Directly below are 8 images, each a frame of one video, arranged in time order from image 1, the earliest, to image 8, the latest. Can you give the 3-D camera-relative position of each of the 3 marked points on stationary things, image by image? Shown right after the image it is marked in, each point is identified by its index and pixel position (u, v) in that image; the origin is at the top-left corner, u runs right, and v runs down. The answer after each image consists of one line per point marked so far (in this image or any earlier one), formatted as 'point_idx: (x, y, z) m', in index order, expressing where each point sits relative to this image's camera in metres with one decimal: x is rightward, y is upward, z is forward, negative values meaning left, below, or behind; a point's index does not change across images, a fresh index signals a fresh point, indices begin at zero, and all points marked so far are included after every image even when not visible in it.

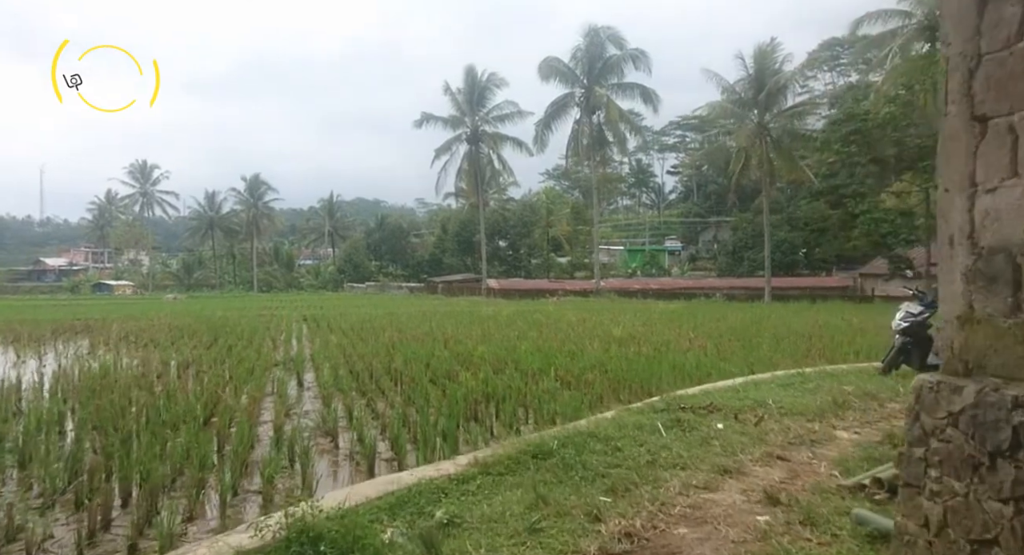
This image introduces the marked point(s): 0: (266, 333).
0: (-4.5, -1.0, +11.1) m
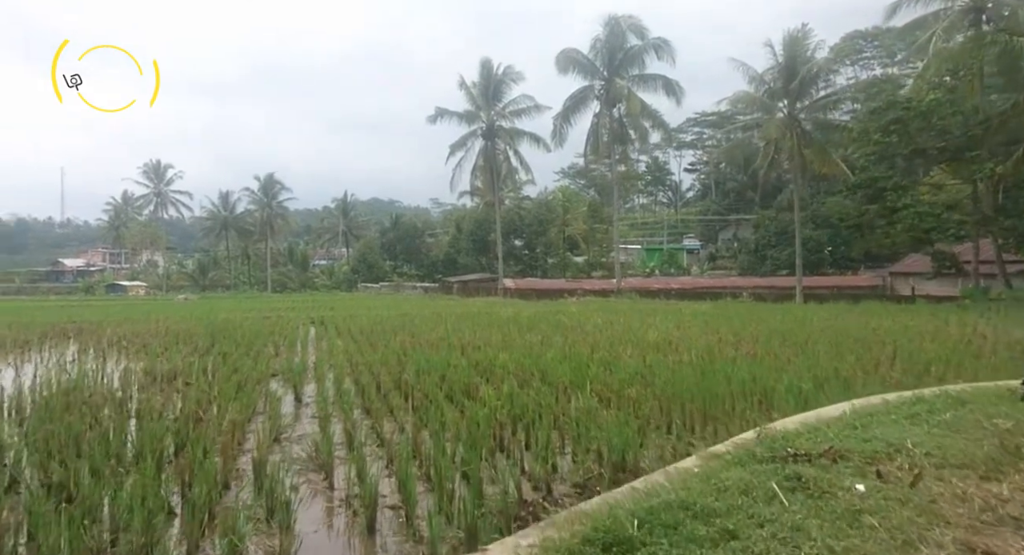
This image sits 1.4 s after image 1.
0: (-4.1, -1.0, +10.2) m
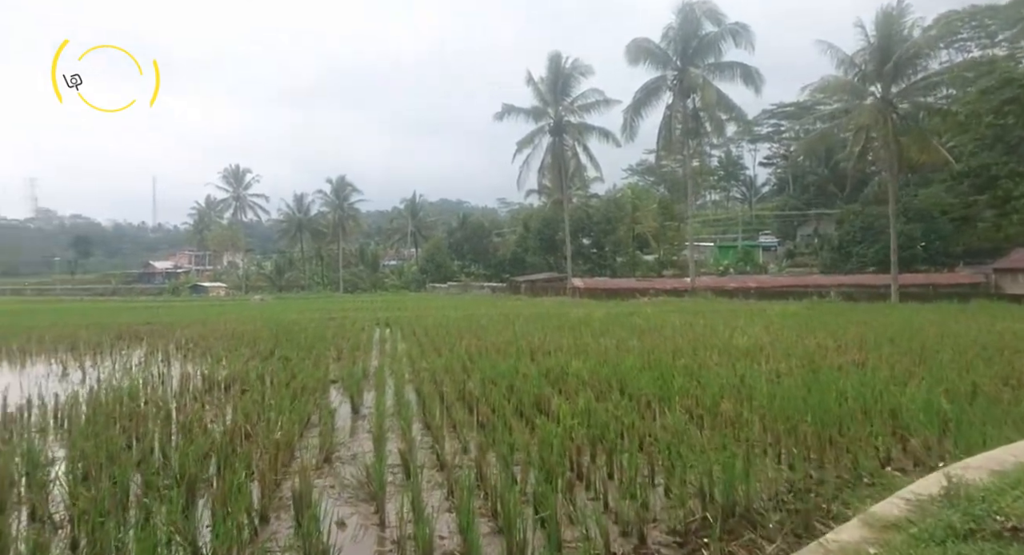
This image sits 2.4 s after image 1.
0: (-3.0, -1.0, +10.0) m
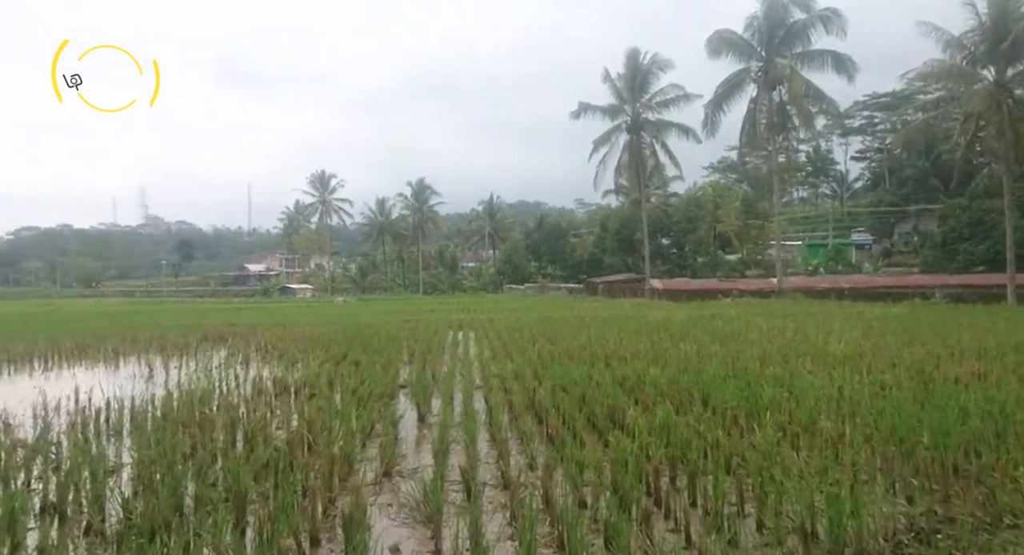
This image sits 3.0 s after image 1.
0: (-1.8, -1.1, +10.0) m
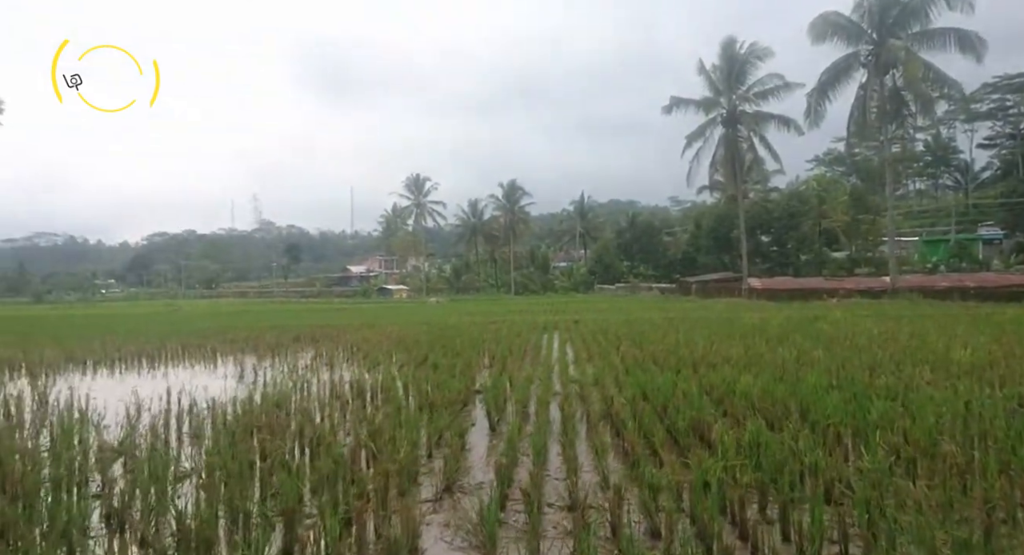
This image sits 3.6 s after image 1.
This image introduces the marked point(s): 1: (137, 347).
0: (-0.4, -1.1, +9.9) m
1: (-5.9, -1.1, +9.6) m
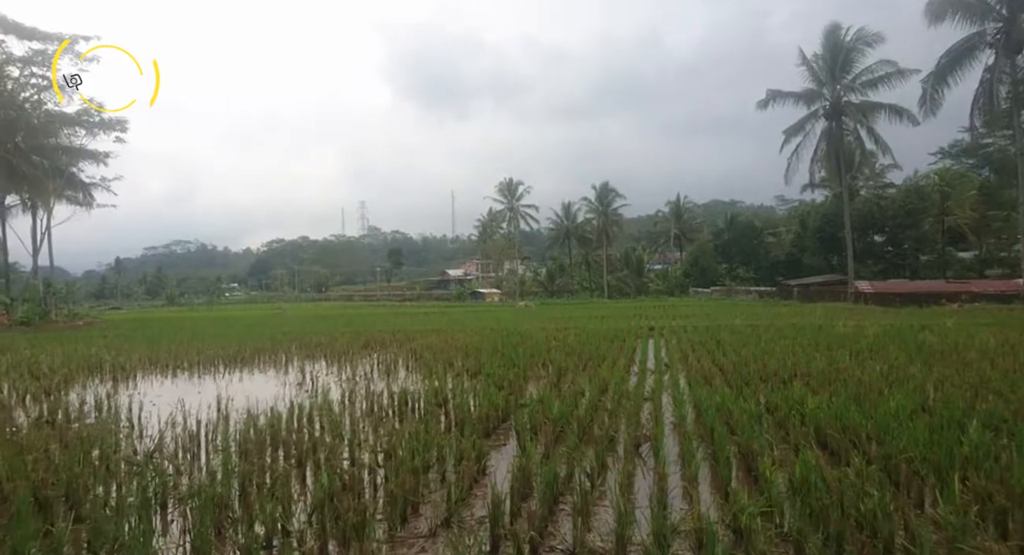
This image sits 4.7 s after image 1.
0: (+0.6, -1.3, +9.7) m
1: (-4.8, -1.3, +10.2) m
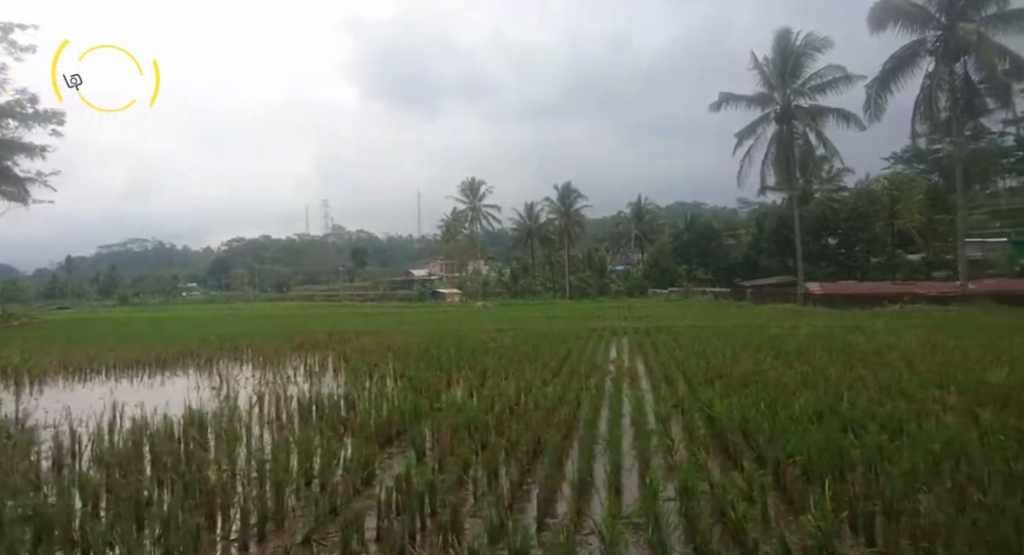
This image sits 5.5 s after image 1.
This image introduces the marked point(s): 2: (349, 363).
0: (-0.4, -1.3, +9.6) m
1: (-5.9, -1.3, +9.8) m
2: (-2.5, -1.3, +8.9) m
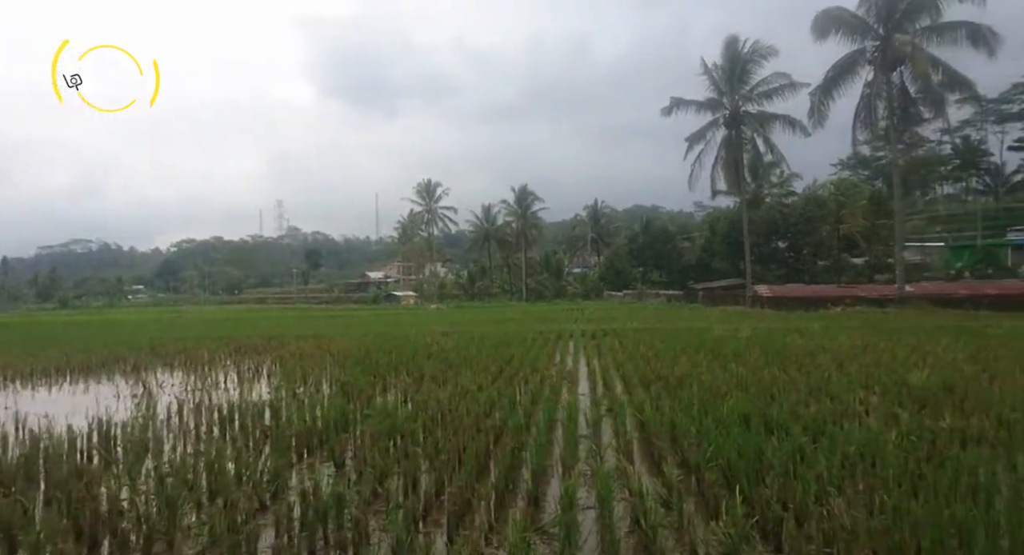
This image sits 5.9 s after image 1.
0: (-1.3, -1.3, +9.4) m
1: (-6.8, -1.3, +9.3) m
2: (-3.3, -1.3, +8.6) m
